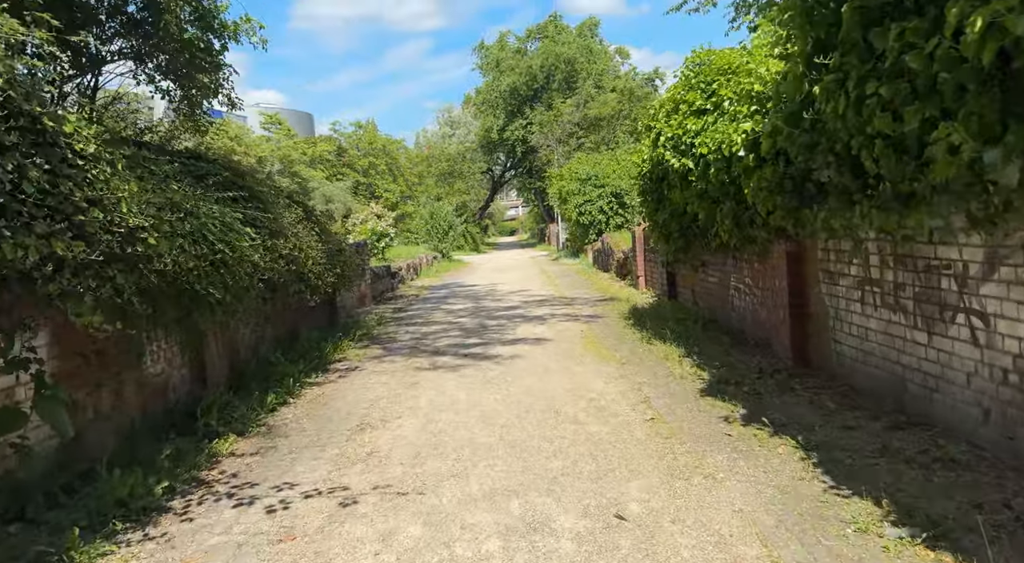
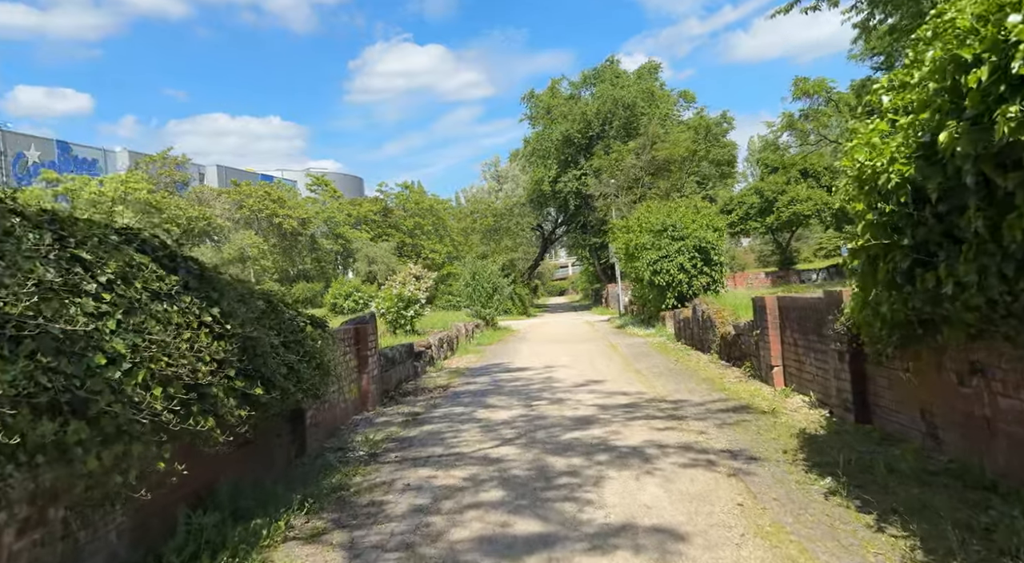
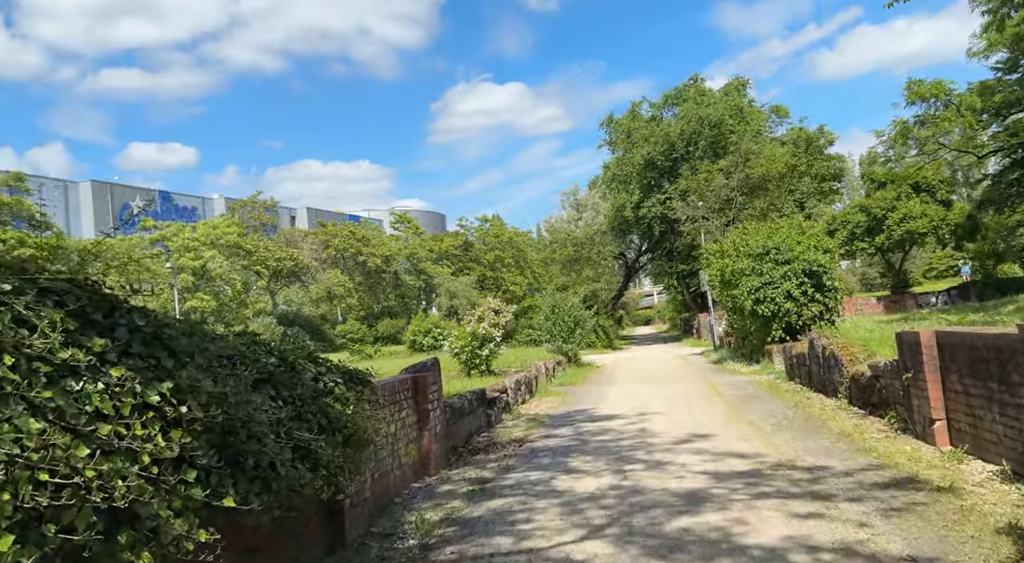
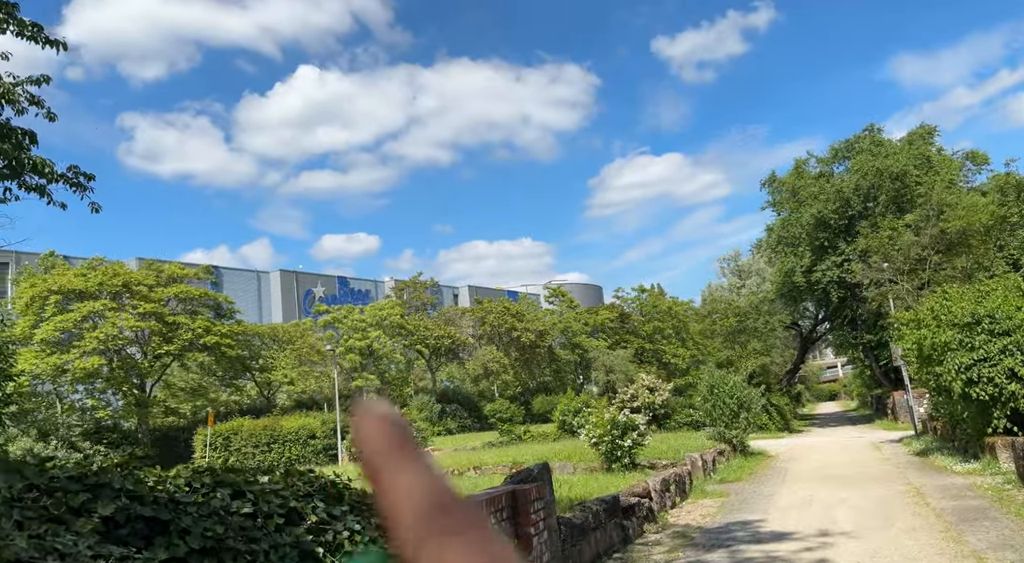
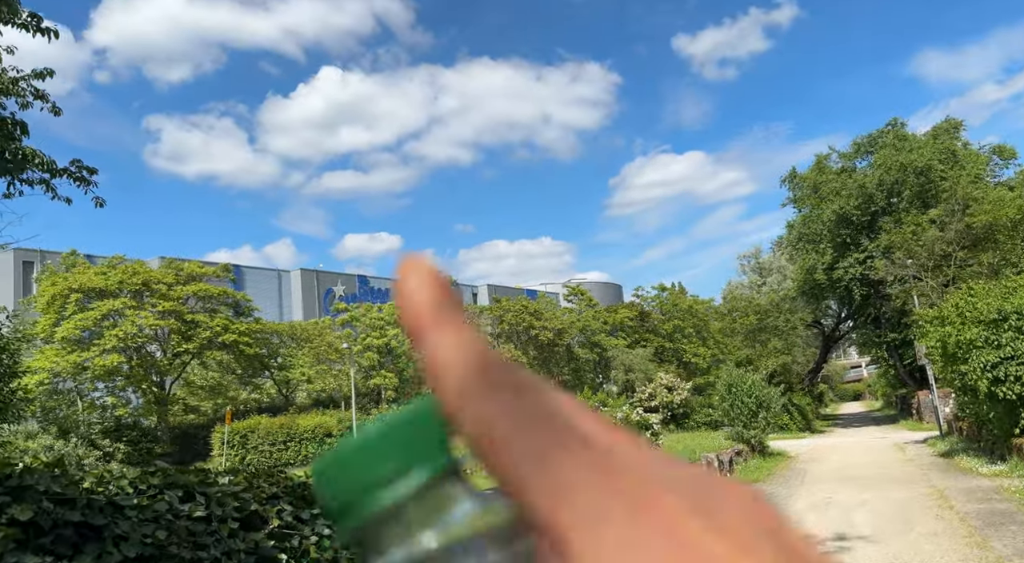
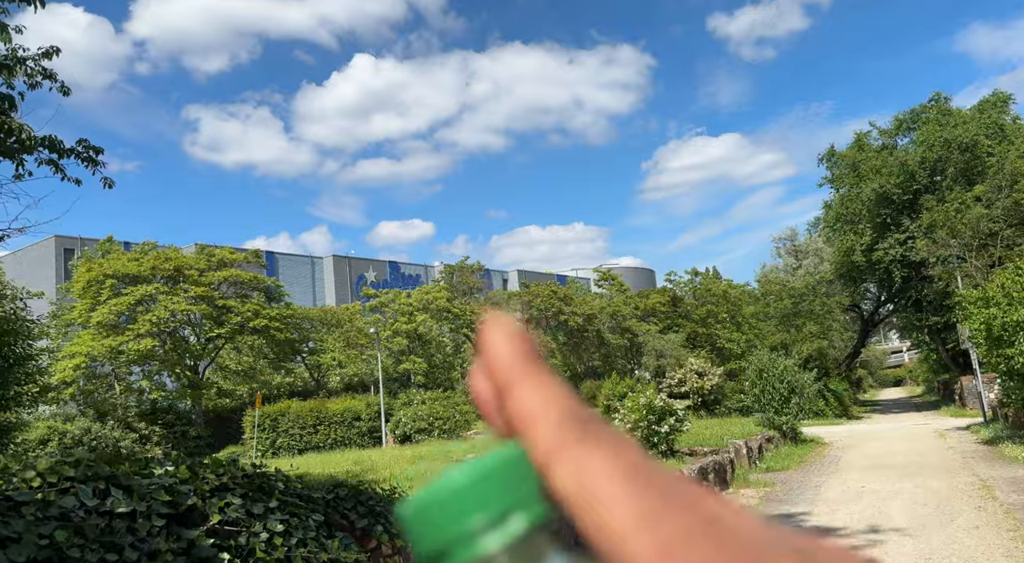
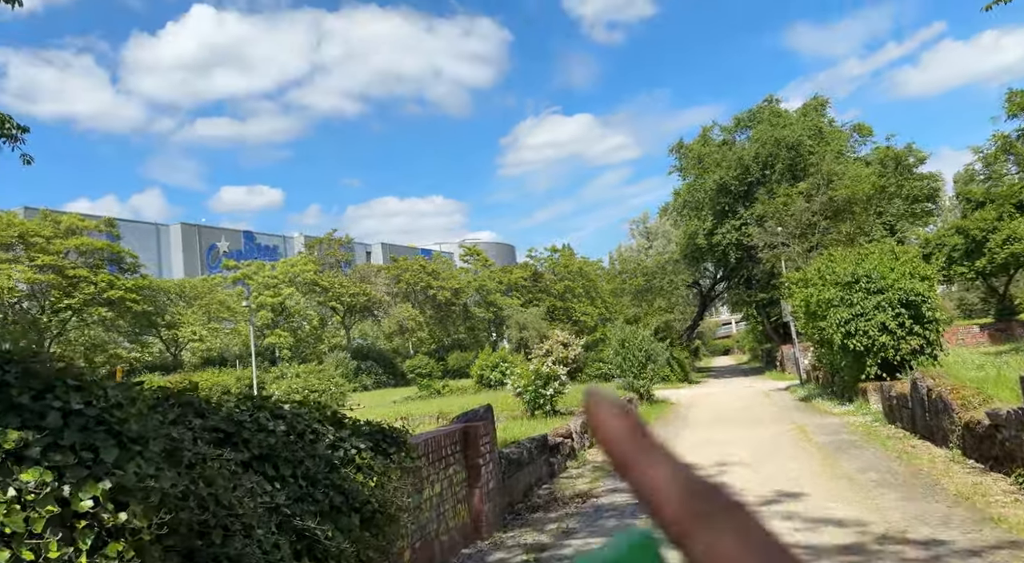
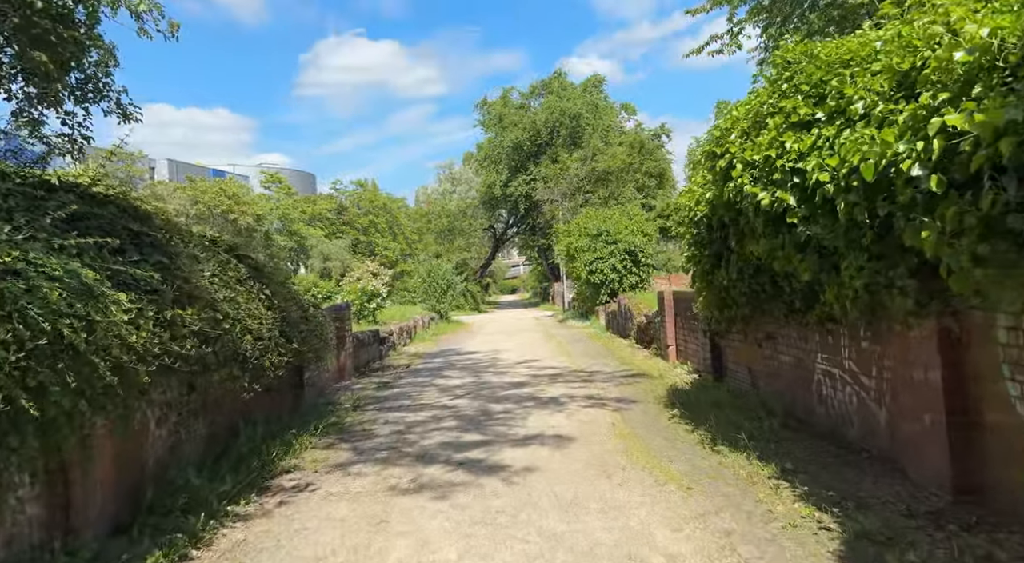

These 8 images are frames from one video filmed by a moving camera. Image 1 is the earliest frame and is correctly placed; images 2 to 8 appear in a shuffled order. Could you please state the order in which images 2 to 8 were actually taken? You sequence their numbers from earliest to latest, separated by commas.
8, 2, 3, 7, 4, 5, 6
